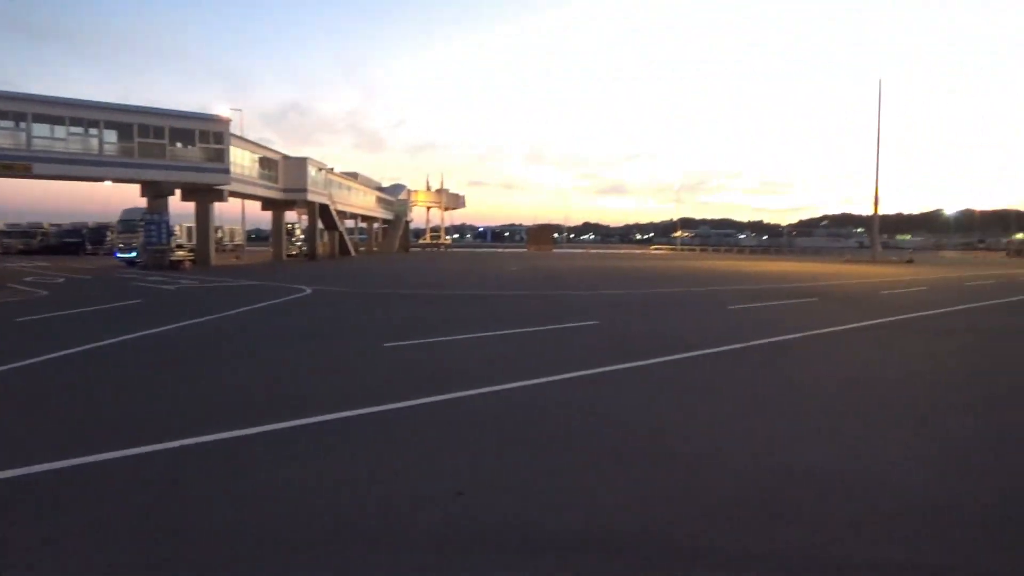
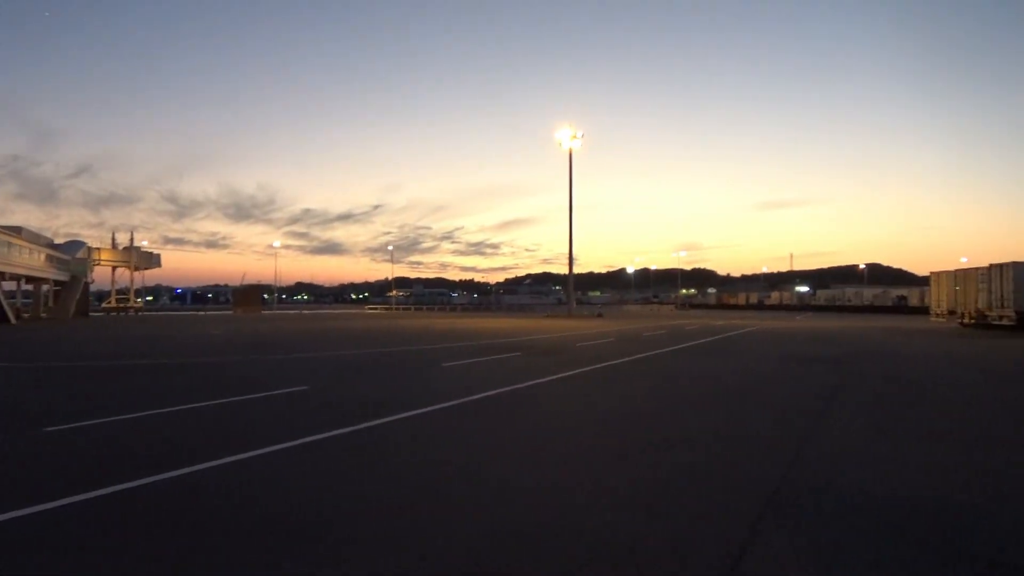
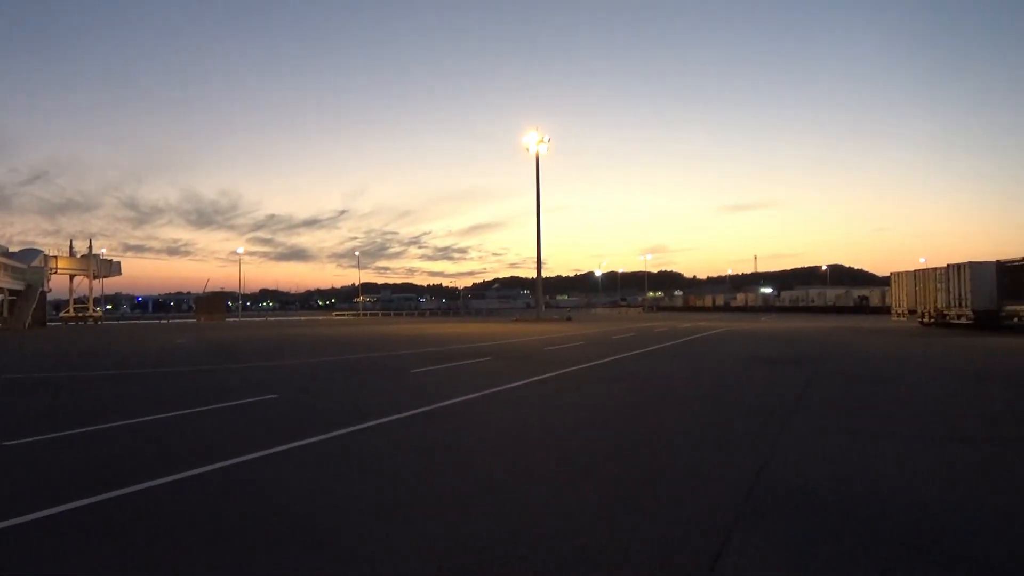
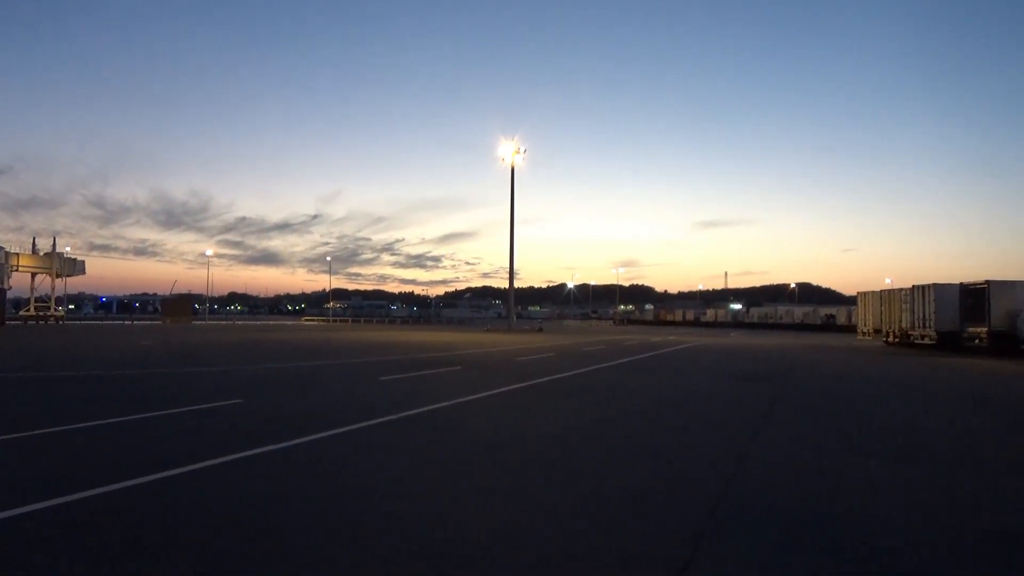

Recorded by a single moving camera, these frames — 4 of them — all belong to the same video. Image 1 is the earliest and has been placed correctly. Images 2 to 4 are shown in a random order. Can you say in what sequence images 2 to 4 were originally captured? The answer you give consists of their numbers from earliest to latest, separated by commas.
2, 3, 4
